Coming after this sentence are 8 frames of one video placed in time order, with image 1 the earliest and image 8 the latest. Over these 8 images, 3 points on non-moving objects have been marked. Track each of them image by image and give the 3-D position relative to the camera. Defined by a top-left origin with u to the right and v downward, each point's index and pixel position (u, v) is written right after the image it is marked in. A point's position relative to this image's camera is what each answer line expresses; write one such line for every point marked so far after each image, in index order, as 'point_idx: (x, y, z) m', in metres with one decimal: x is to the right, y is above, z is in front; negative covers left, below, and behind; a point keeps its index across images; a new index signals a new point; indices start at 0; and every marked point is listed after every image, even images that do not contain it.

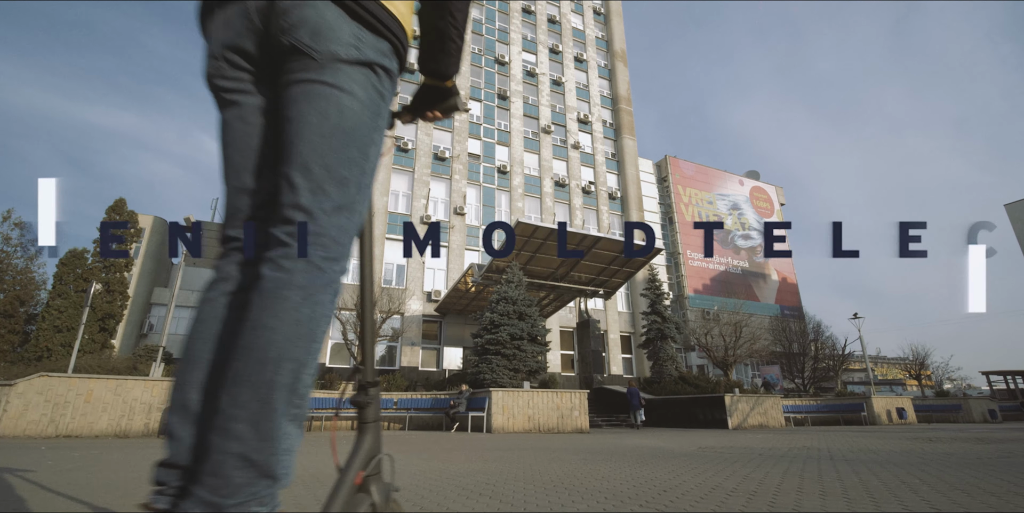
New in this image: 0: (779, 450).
0: (+3.9, -2.8, +7.3) m
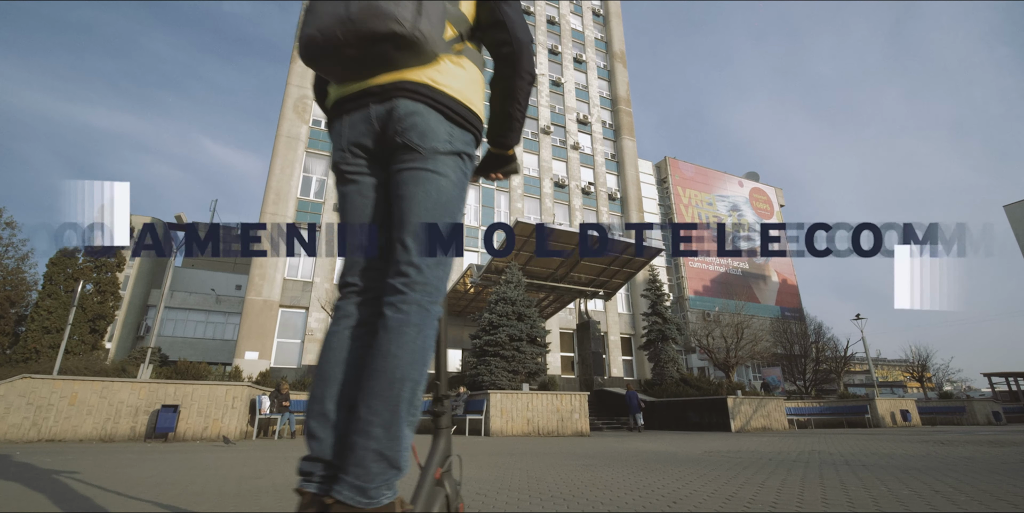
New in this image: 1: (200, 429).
0: (+3.9, -2.8, +7.0) m
1: (-5.8, -3.2, +9.1) m
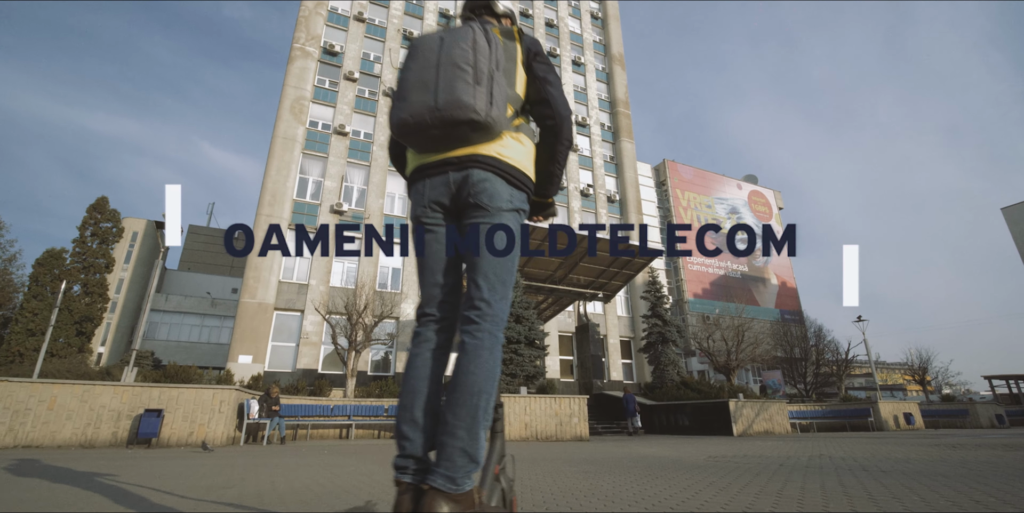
0: (+3.8, -2.8, +6.7) m
1: (-5.9, -3.2, +8.8) m
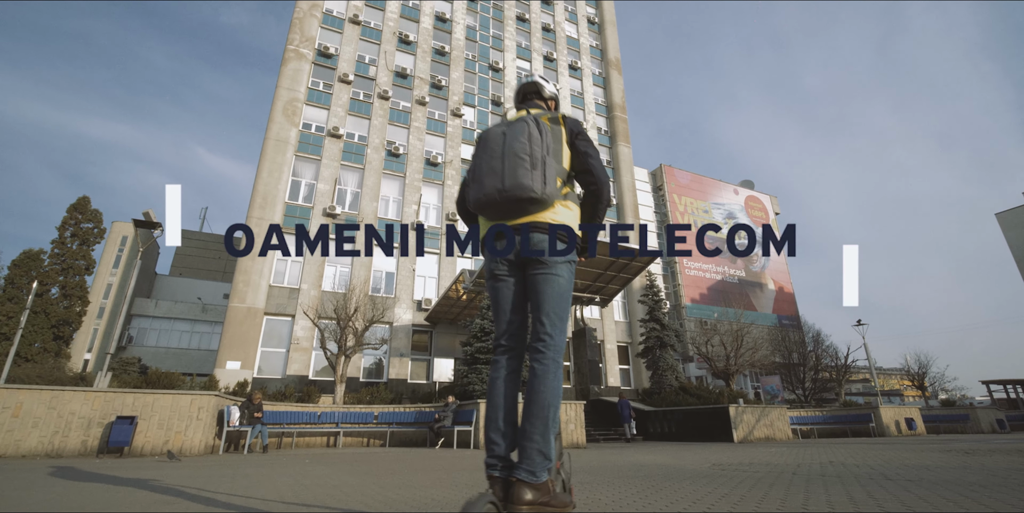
0: (+3.7, -2.7, +6.4) m
1: (-6.0, -3.2, +8.4) m
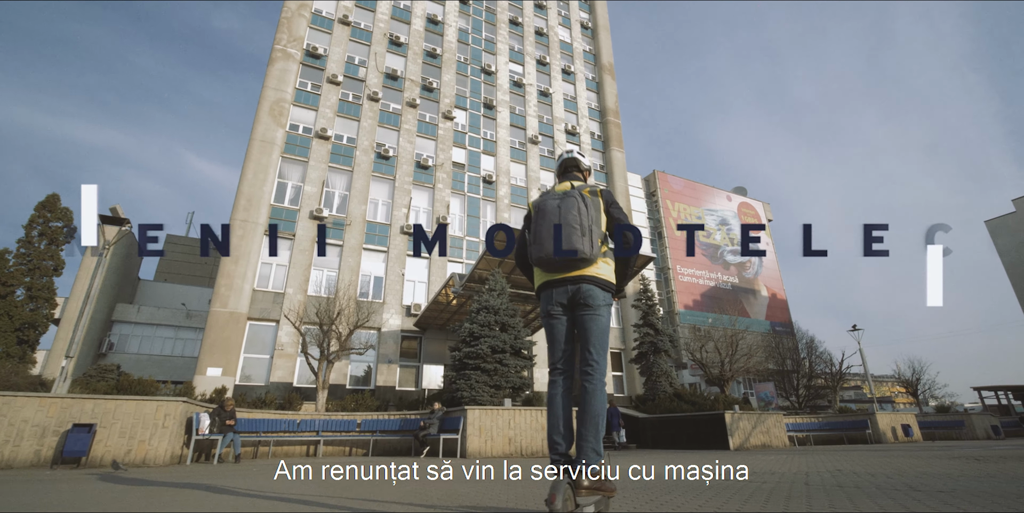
0: (+3.6, -2.6, +6.0) m
1: (-6.2, -3.1, +7.8) m
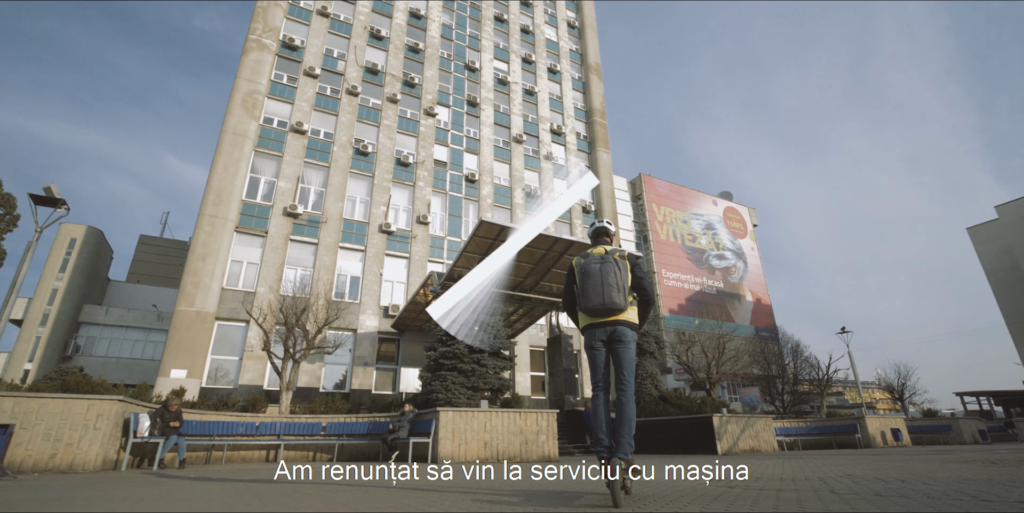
0: (+3.2, -2.4, +5.3) m
1: (-6.6, -2.8, +6.9) m
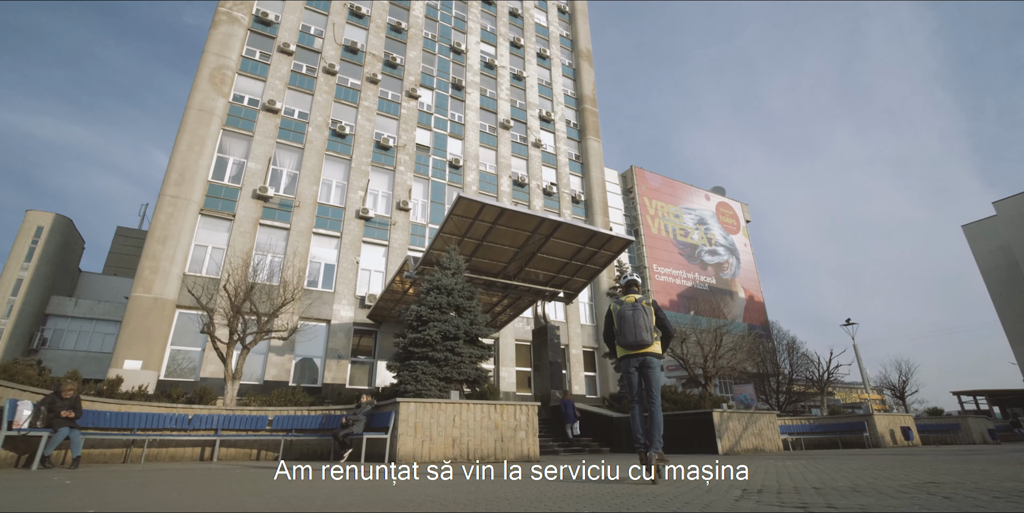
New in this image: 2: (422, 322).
0: (+2.8, -1.9, +4.0) m
1: (-7.0, -2.2, +5.4) m
2: (-2.3, -1.7, +12.7) m
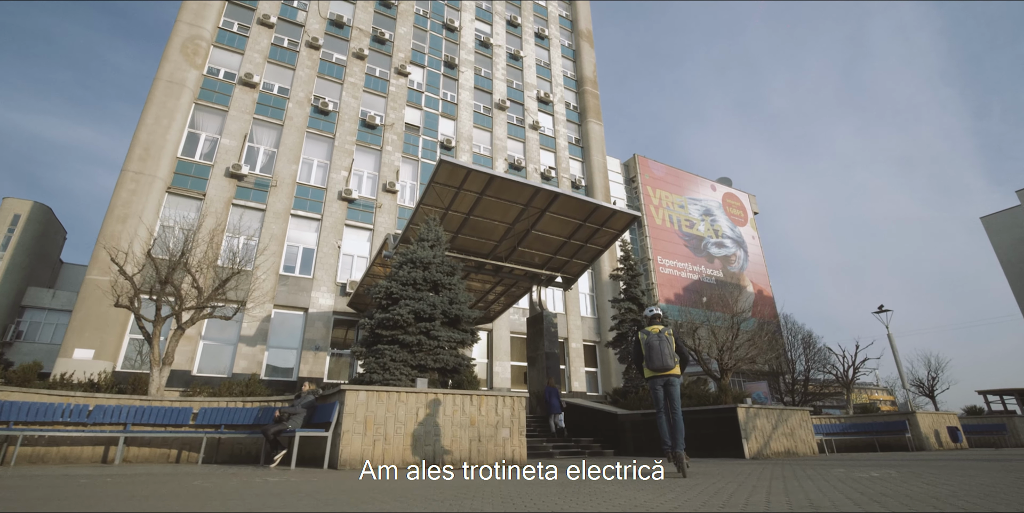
0: (+2.5, -1.2, +2.2) m
1: (-7.3, -1.5, +3.6) m
2: (-2.6, -1.0, +10.8) m
